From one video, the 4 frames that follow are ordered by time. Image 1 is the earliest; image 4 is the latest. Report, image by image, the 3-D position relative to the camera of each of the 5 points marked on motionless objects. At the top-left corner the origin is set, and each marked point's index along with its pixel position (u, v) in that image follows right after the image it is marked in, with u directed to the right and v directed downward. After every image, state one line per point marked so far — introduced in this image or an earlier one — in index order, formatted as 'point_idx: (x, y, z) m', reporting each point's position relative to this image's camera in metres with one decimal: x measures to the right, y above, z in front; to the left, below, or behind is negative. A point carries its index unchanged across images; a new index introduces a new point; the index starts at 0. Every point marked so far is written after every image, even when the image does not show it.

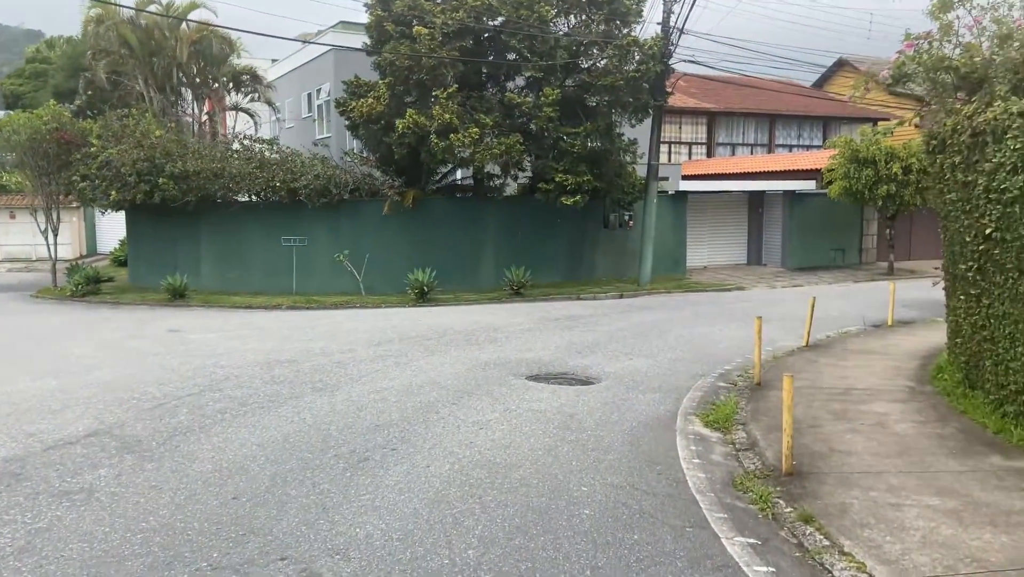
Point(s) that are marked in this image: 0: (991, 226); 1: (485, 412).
0: (+4.3, +0.6, +6.8) m
1: (-0.3, -1.3, +8.2) m
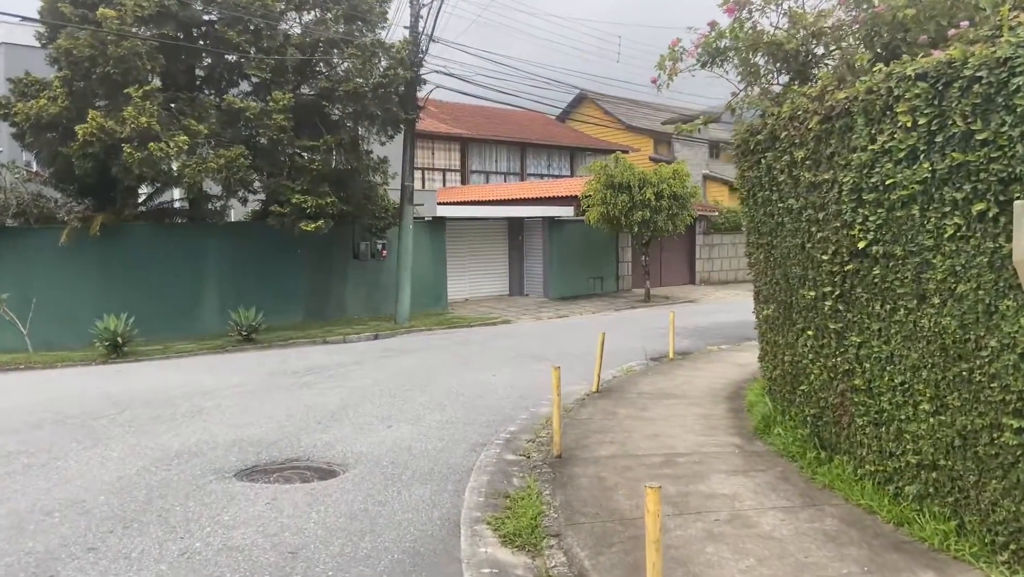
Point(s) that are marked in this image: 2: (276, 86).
0: (+2.3, +0.3, +5.0) m
1: (-2.4, -1.8, +4.9) m
2: (-5.5, +4.7, +17.6) m
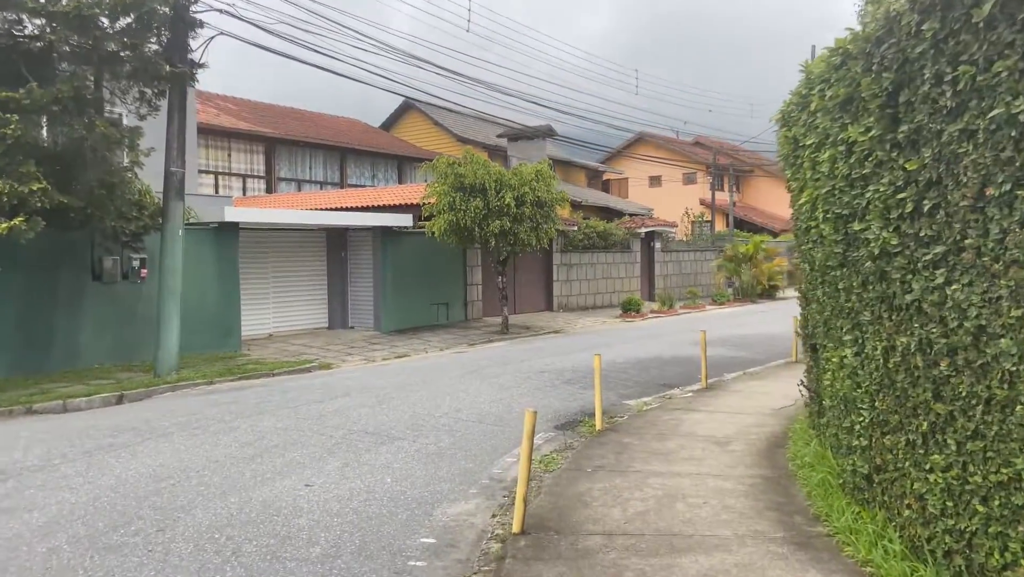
0: (+2.4, +0.3, +0.4) m
1: (-2.1, -1.8, -0.9) m
2: (-8.2, +4.1, +11.0) m
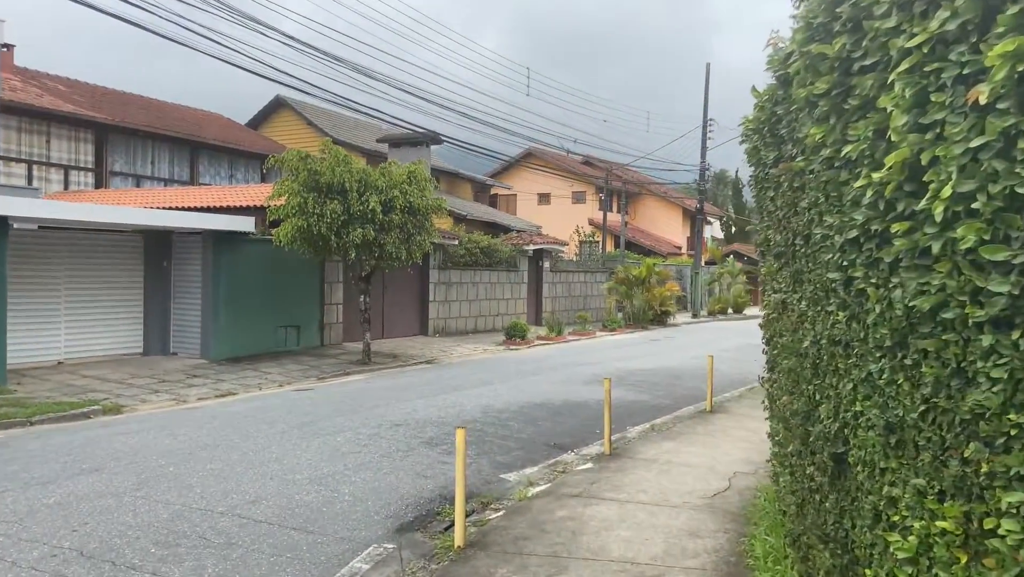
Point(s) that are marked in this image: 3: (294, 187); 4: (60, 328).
0: (+2.3, +0.1, -2.1) m
1: (-2.0, -1.8, -4.1) m
2: (-9.6, +4.0, +6.9) m
3: (-4.3, +2.0, +15.0) m
4: (-8.5, -0.7, +14.4) m
